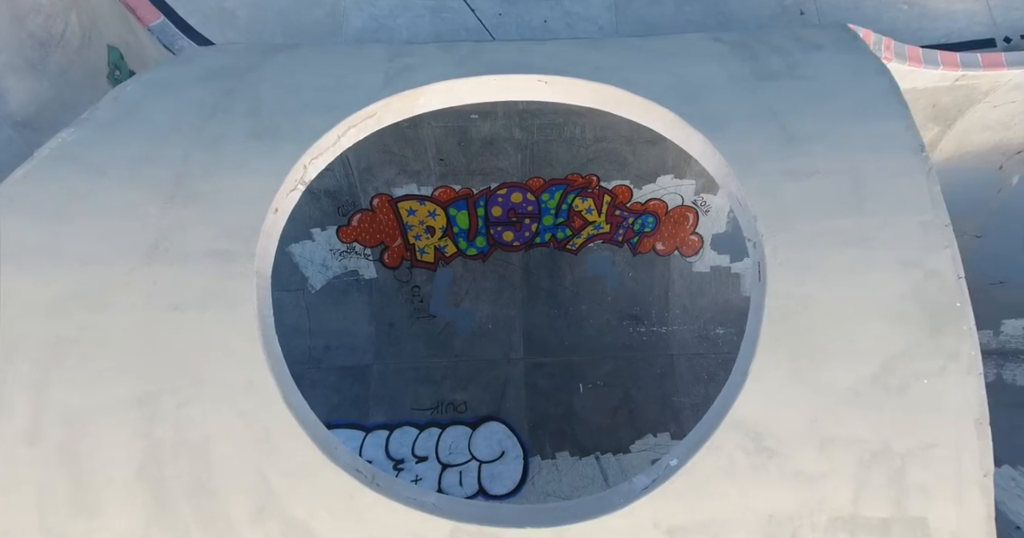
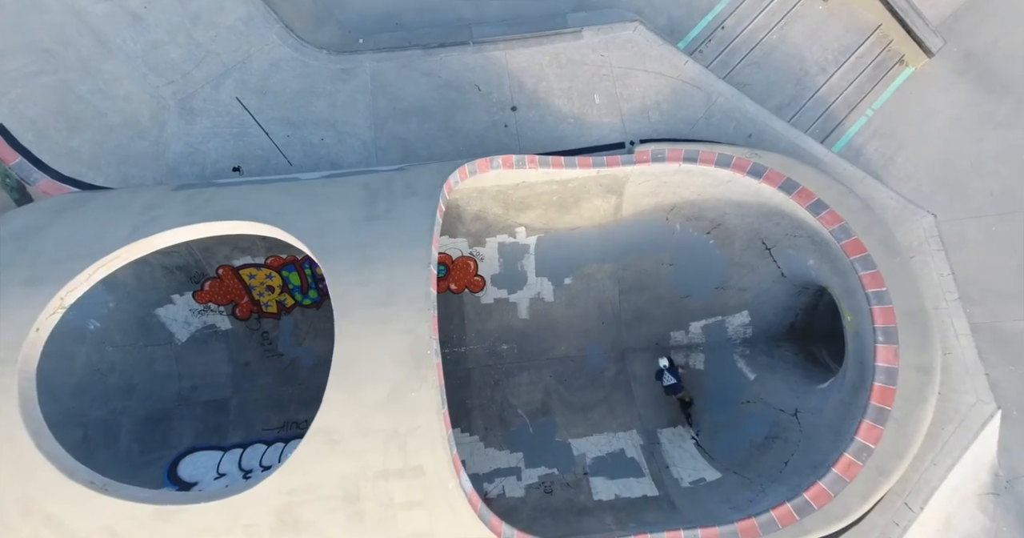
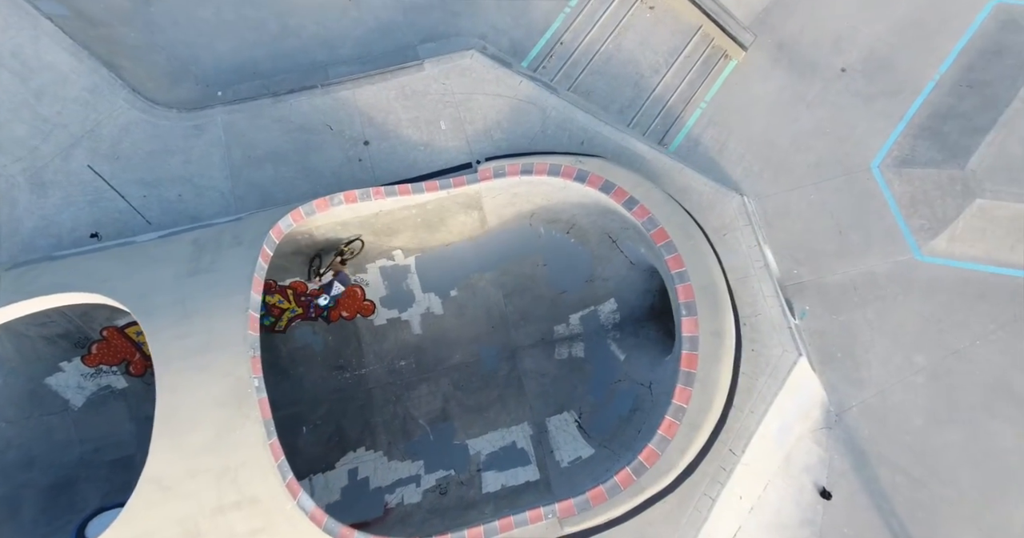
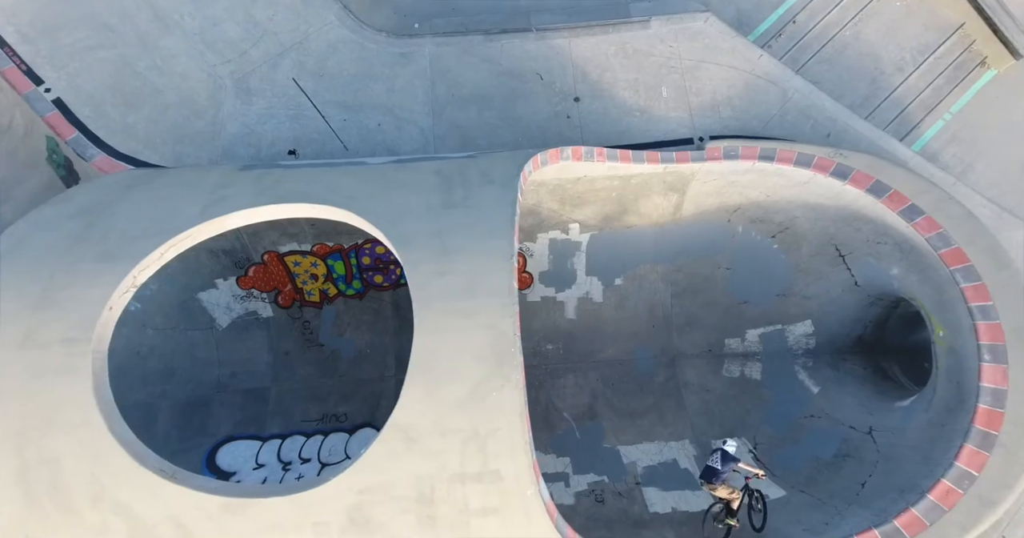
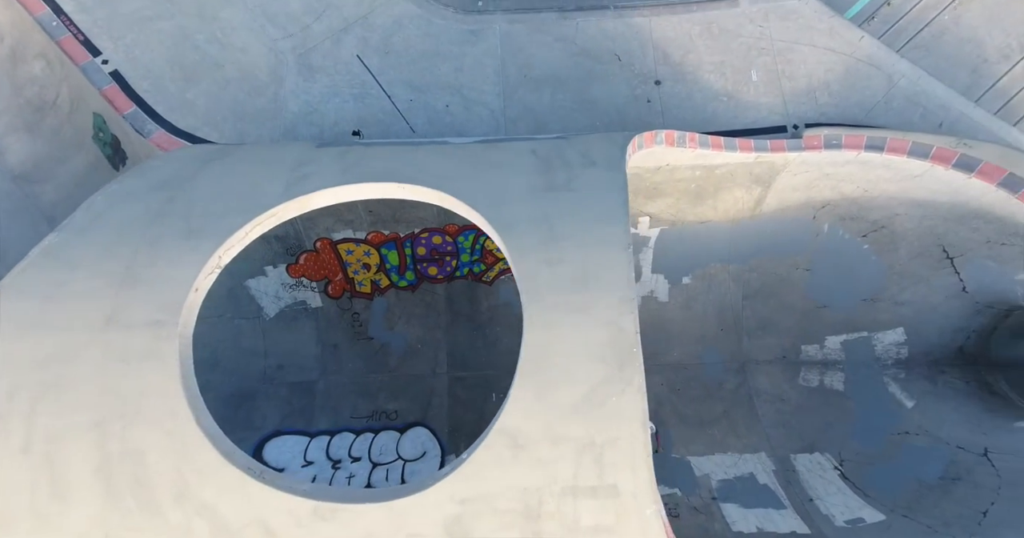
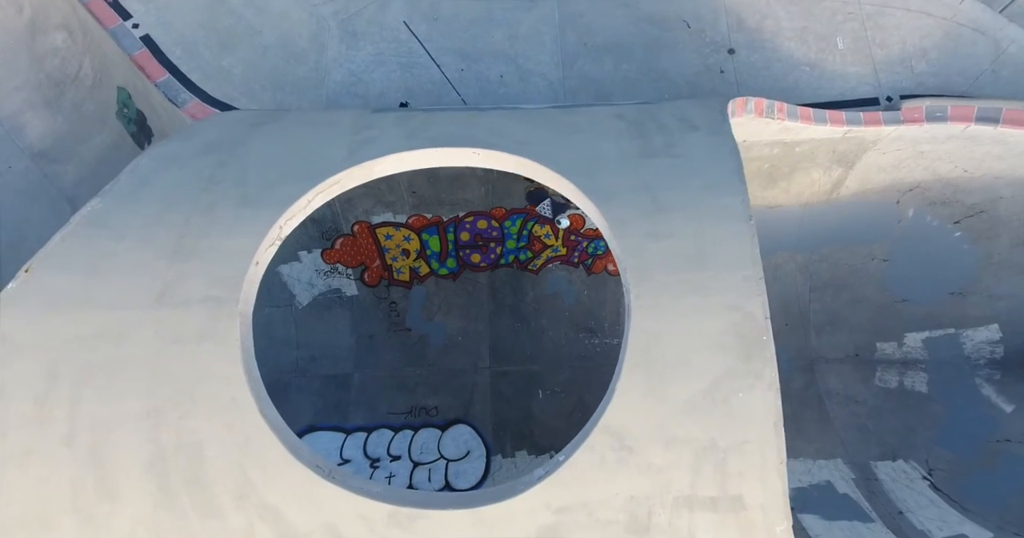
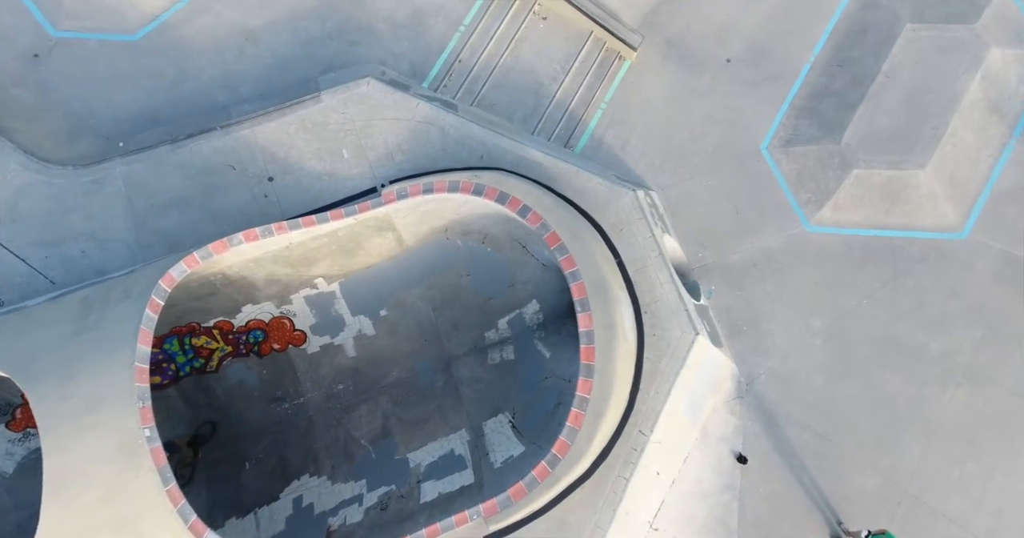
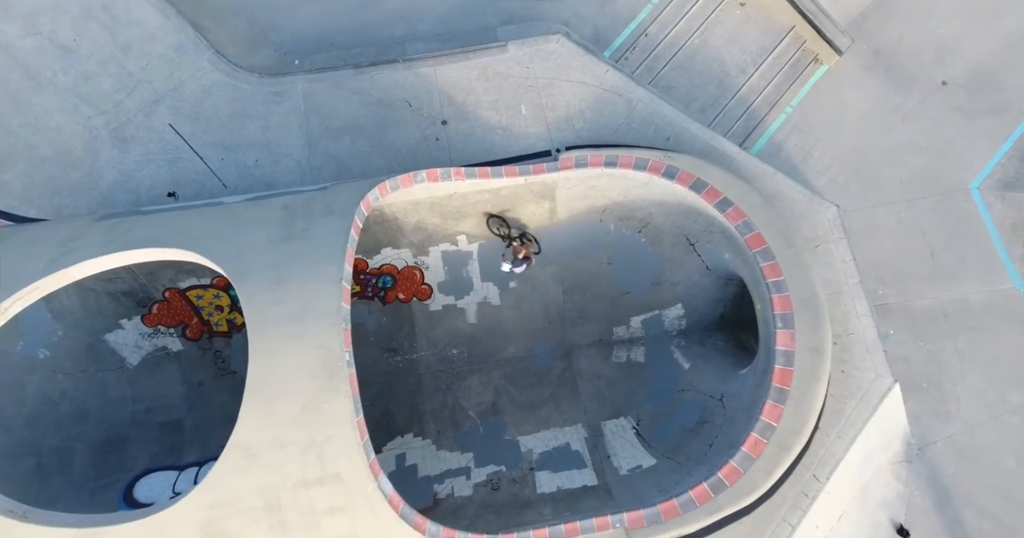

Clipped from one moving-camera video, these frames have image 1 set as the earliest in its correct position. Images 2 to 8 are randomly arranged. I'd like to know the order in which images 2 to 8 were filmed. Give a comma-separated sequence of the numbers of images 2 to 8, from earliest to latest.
6, 5, 4, 2, 8, 3, 7
